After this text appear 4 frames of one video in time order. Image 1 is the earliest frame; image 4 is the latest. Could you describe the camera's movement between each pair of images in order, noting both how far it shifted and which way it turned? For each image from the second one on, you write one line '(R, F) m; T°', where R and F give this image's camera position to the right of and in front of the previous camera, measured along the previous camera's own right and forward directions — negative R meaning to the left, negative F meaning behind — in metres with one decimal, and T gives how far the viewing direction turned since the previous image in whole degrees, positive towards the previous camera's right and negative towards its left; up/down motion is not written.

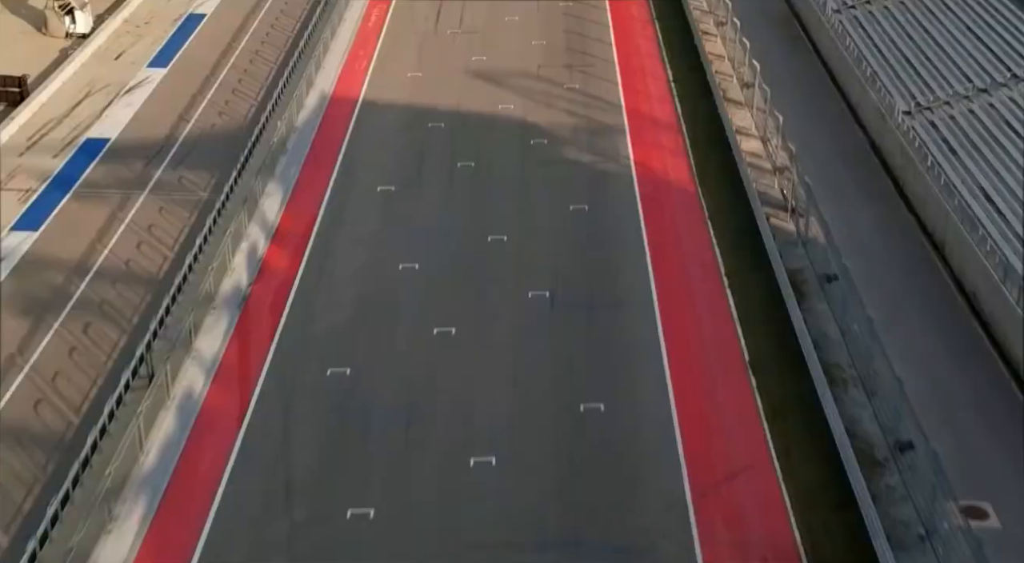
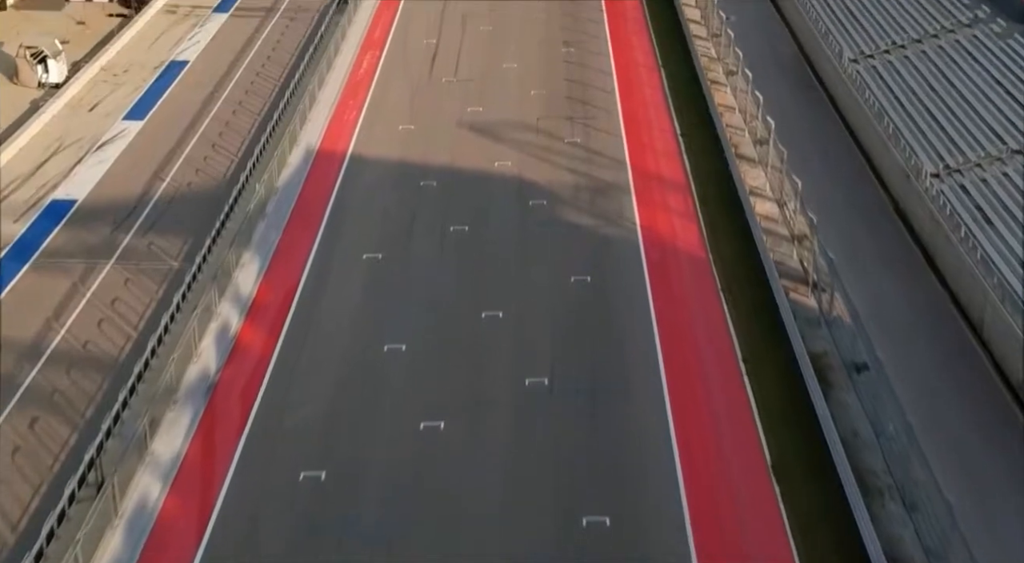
(0.0, +1.1) m; 0°
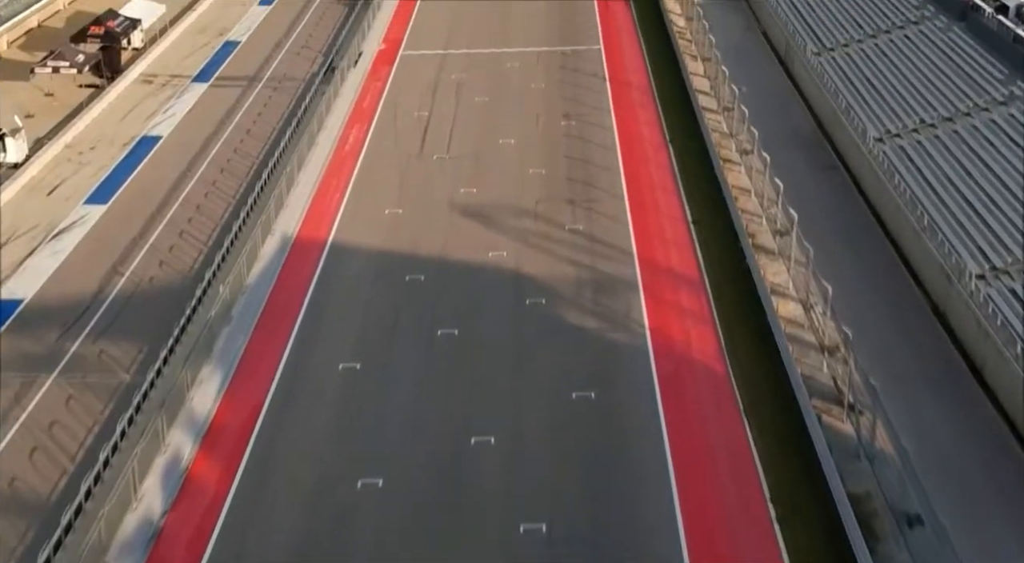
(+0.1, +1.5) m; 0°
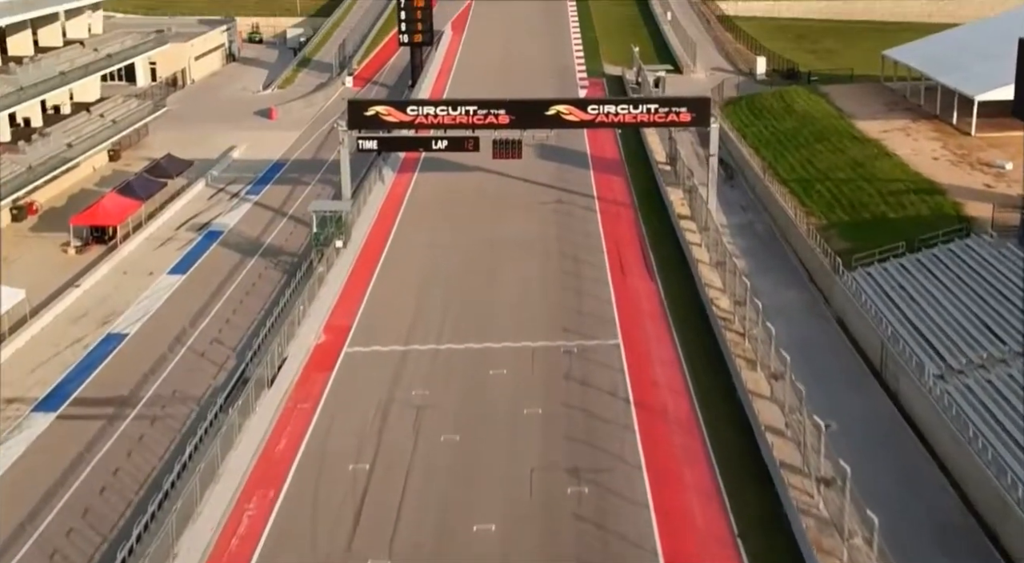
(+0.2, +6.7) m; 0°
